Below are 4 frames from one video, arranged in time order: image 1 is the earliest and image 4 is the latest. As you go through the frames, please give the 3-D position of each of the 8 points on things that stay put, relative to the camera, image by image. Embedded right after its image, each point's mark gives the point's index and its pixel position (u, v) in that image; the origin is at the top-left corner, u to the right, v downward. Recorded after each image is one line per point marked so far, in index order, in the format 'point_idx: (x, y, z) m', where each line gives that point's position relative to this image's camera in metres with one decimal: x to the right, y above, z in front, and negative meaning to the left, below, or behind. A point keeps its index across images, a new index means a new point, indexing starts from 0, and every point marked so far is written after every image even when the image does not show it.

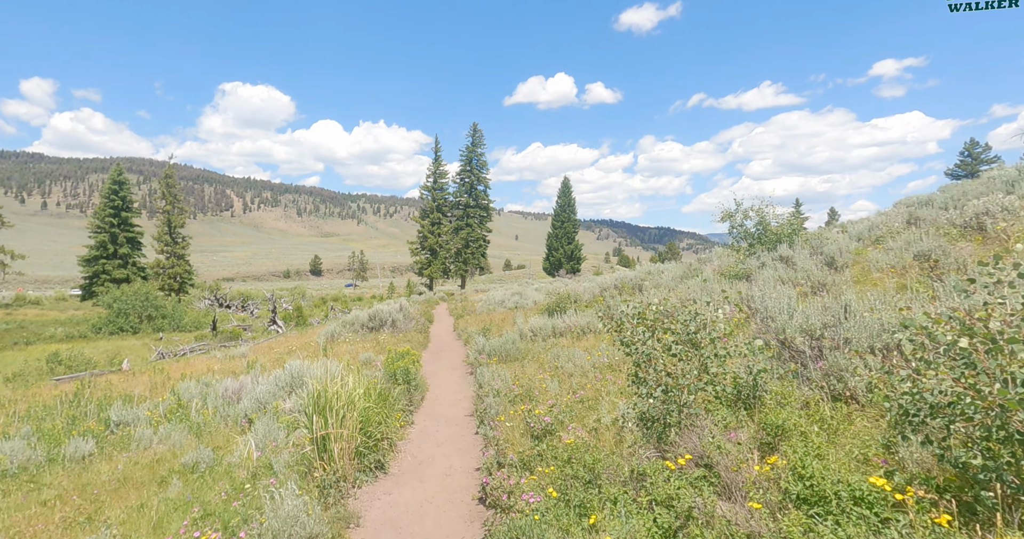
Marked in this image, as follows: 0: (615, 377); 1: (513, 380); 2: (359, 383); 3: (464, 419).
0: (+1.6, -1.7, +8.6) m
1: (0.0, -2.1, +10.5) m
2: (-2.4, -1.8, +8.5) m
3: (-0.9, -2.8, +10.3) m
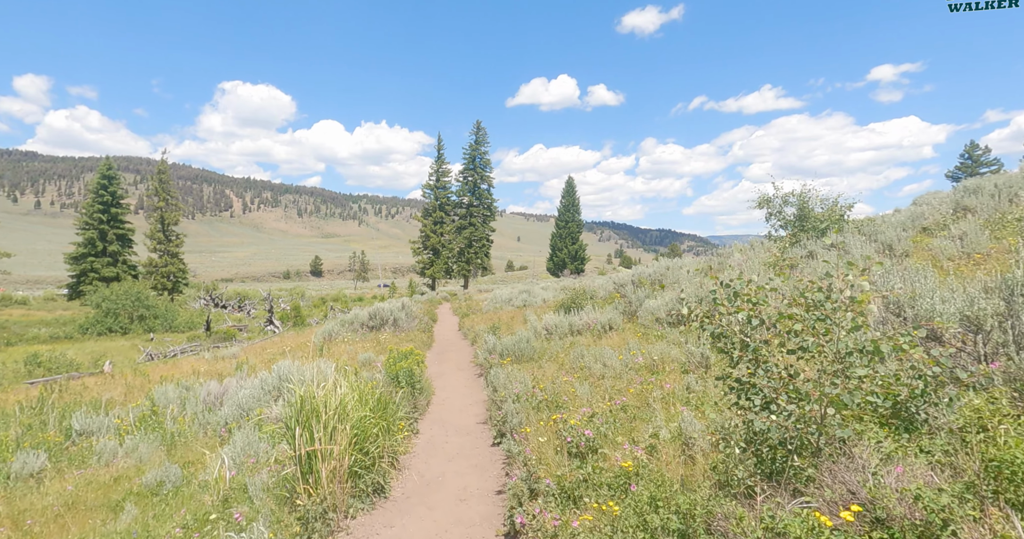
0: (+1.9, -1.5, +7.2) m
1: (+0.3, -1.9, +9.1) m
2: (-2.1, -1.5, +7.1) m
3: (-0.6, -2.6, +8.9) m
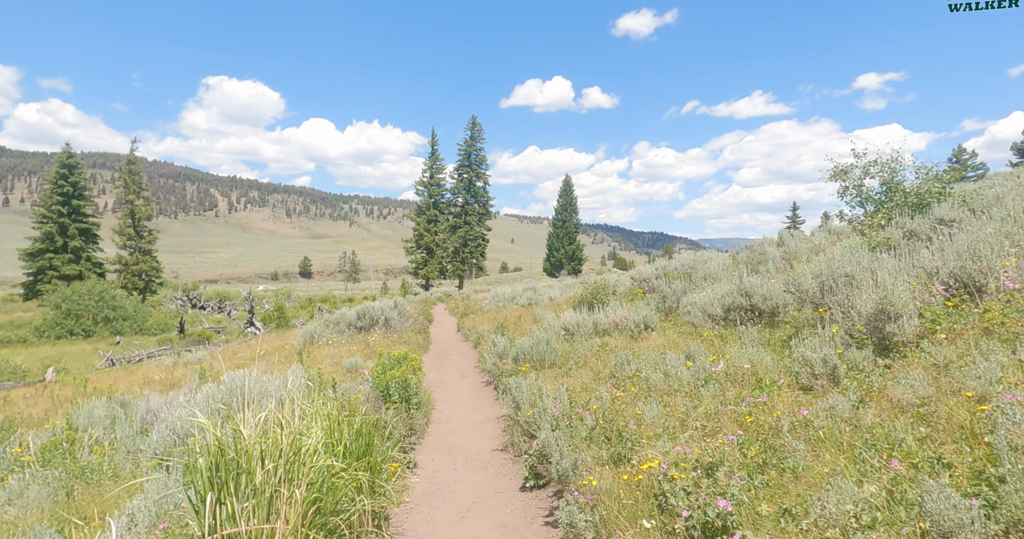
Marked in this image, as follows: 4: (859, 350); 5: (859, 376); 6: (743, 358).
0: (+2.4, -1.2, +4.9) m
1: (+0.7, -1.6, +6.8) m
2: (-1.7, -1.2, +4.8) m
3: (-0.2, -2.3, +6.5) m
4: (+3.3, -0.8, +5.2) m
5: (+3.1, -1.0, +4.8) m
6: (+2.6, -1.0, +6.1) m
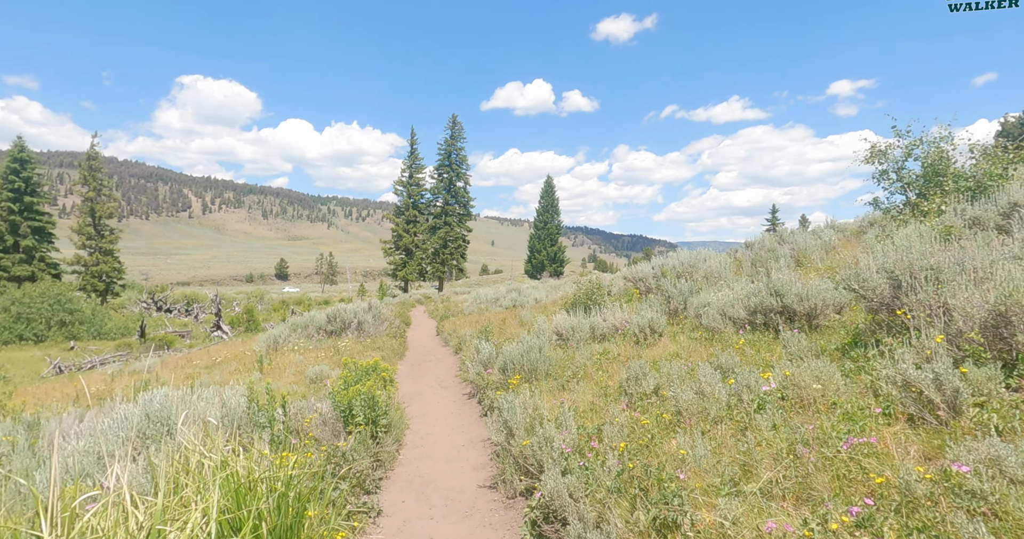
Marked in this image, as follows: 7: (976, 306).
0: (+2.3, -1.1, +3.5) m
1: (+0.6, -1.5, +5.3) m
2: (-1.7, -1.1, +3.3) m
3: (-0.2, -2.2, +5.1) m
4: (+3.3, -0.7, +3.8) m
5: (+3.1, -0.9, +3.5) m
6: (+2.5, -0.9, +4.7) m
7: (+3.6, -0.3, +4.2) m
